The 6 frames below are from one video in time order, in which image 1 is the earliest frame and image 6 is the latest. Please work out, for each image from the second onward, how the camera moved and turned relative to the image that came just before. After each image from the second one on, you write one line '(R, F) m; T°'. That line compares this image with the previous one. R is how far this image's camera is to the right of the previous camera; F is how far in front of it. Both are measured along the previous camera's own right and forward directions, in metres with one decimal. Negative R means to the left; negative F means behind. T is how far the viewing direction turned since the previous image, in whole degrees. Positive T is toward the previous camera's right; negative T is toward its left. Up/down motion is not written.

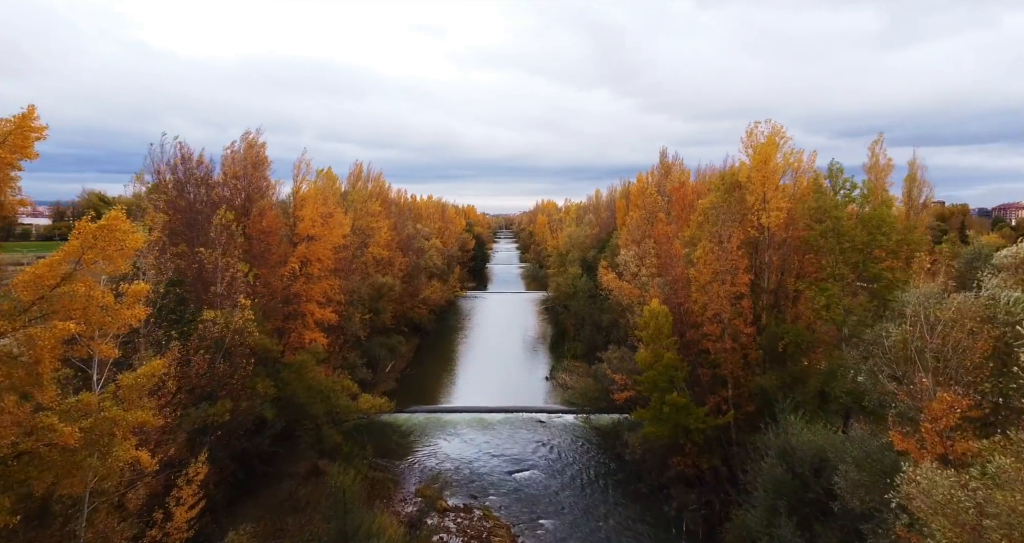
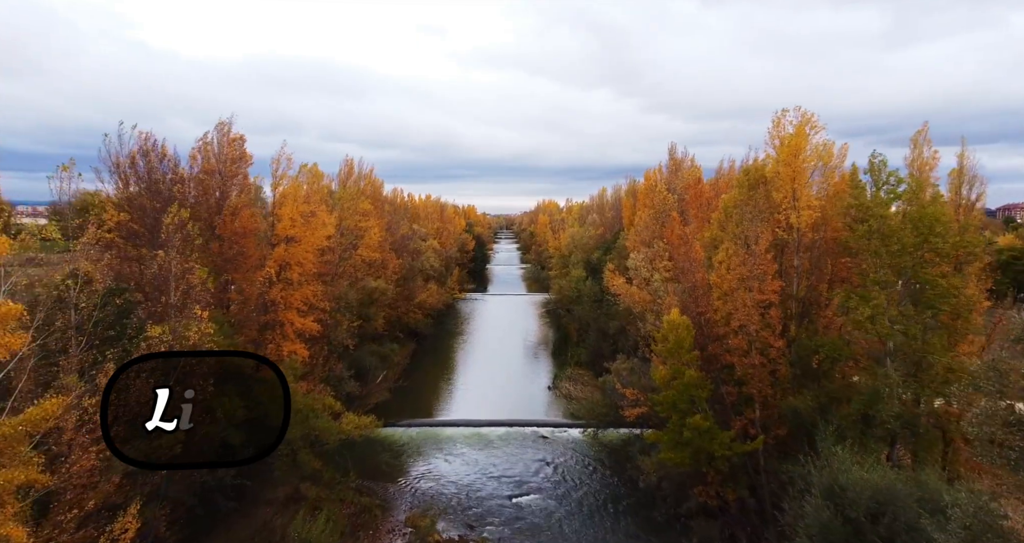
(0.0, +2.4) m; 0°
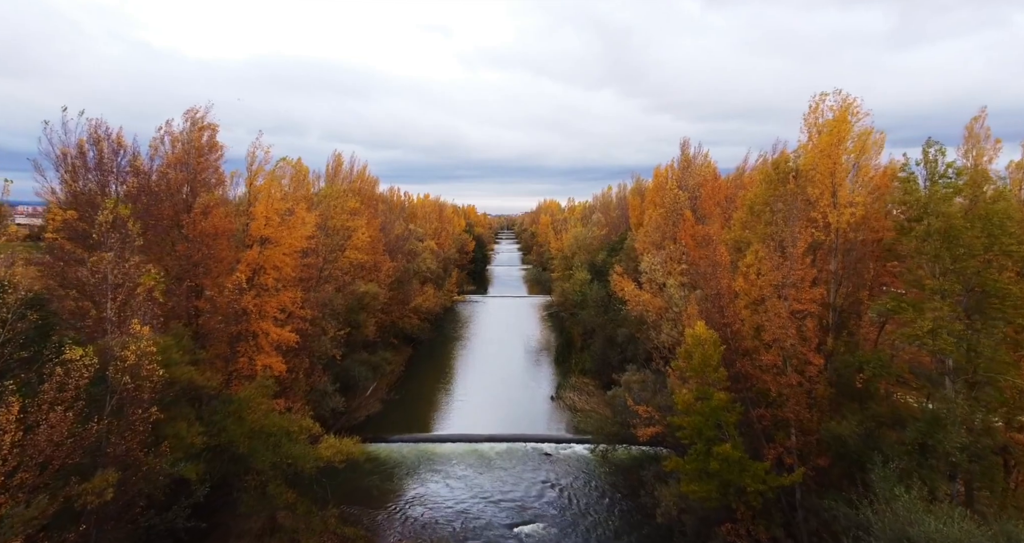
(0.0, +2.4) m; 0°
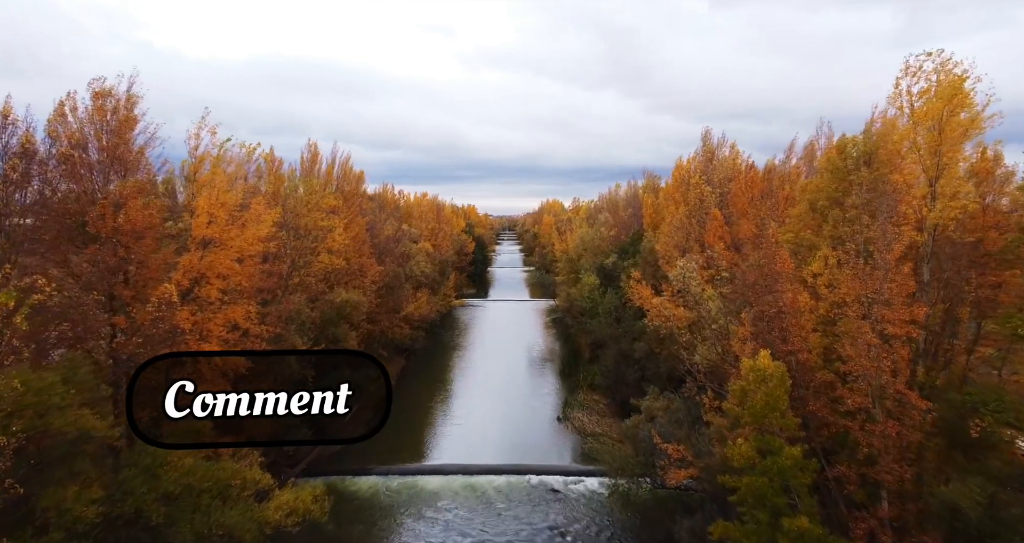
(0.0, +4.1) m; 0°
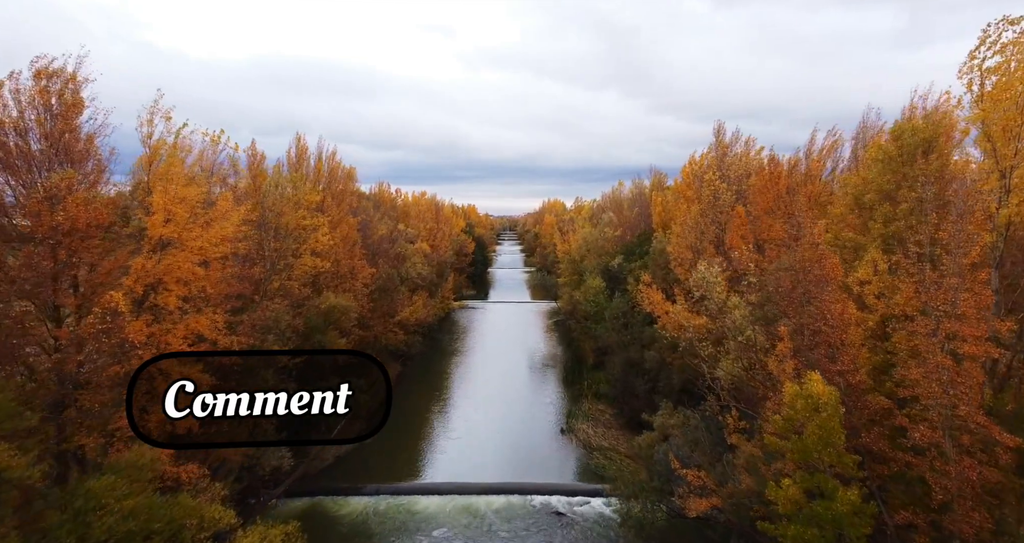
(0.0, +2.0) m; 0°
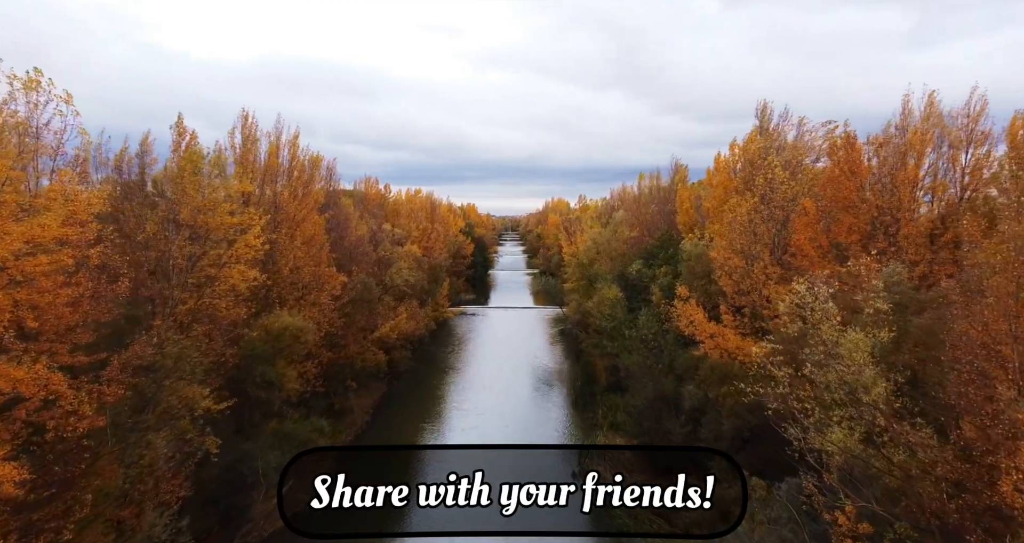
(0.0, +5.8) m; 0°
